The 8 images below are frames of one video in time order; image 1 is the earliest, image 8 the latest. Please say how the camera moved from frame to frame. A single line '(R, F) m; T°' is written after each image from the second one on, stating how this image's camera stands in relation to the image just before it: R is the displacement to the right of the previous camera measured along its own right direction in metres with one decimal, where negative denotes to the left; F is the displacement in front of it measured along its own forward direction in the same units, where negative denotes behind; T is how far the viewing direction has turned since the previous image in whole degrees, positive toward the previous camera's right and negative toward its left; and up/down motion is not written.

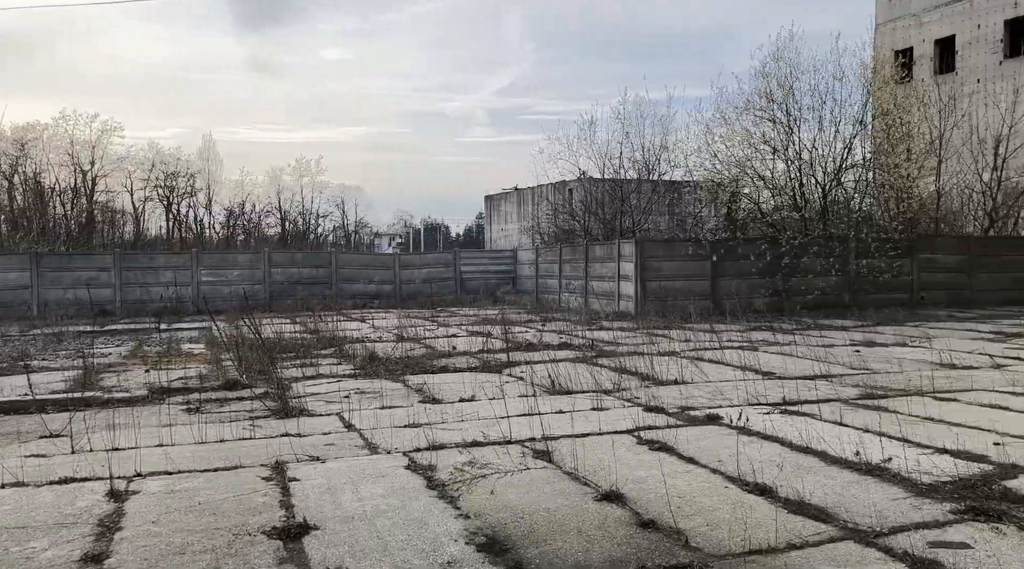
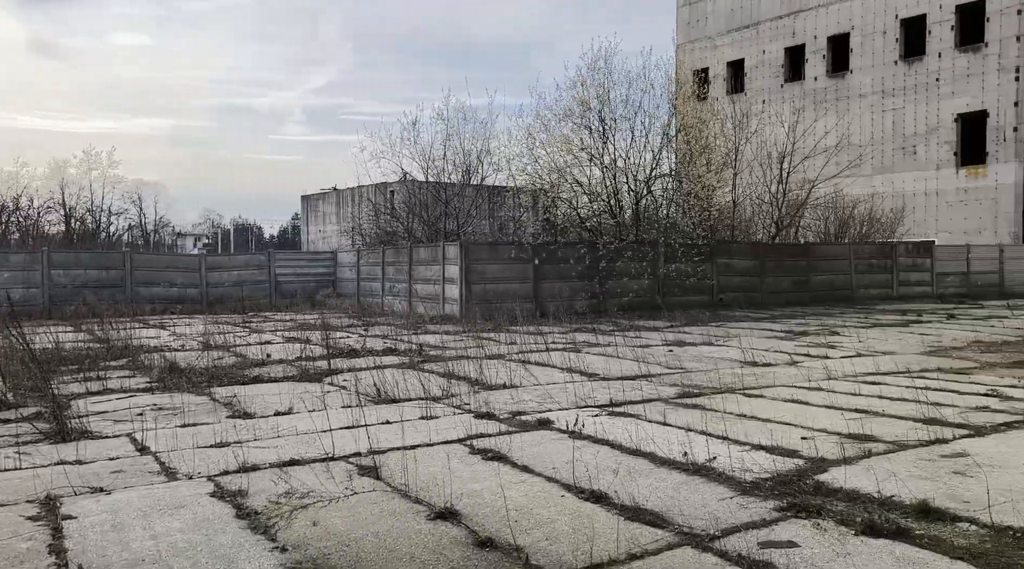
(0.0, +0.2) m; +11°
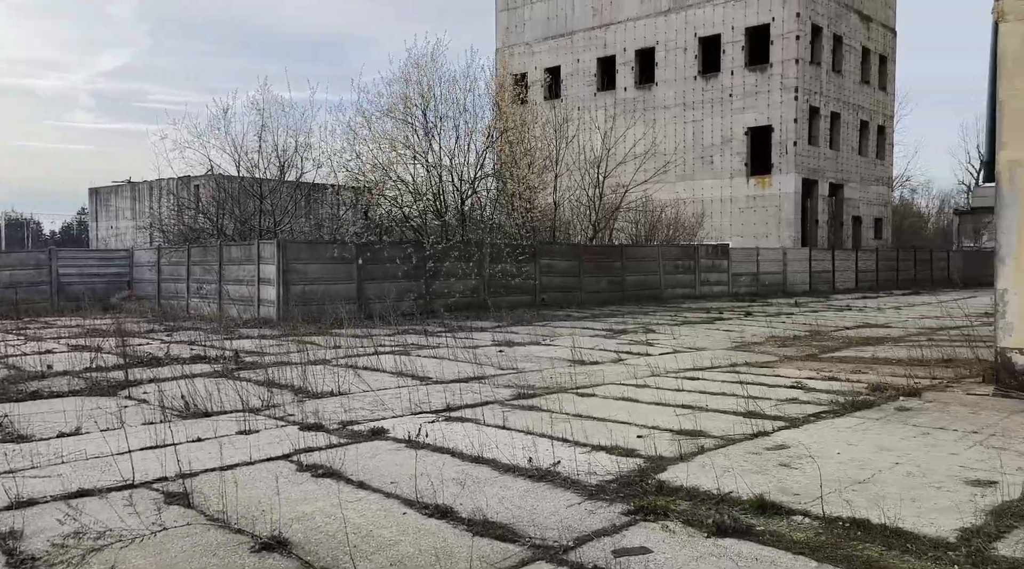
(0.0, +0.2) m; +11°
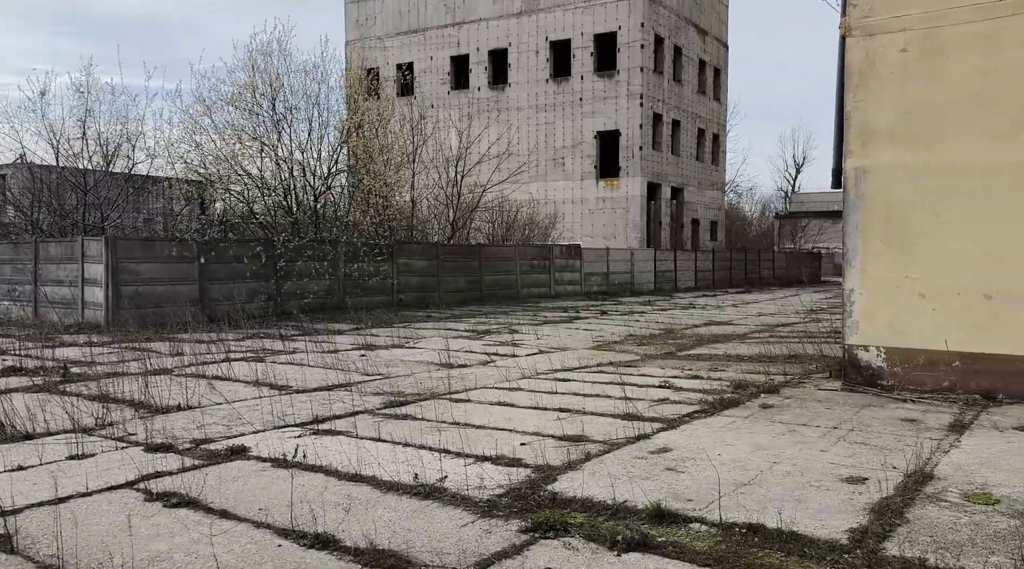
(-0.1, +0.3) m; +9°
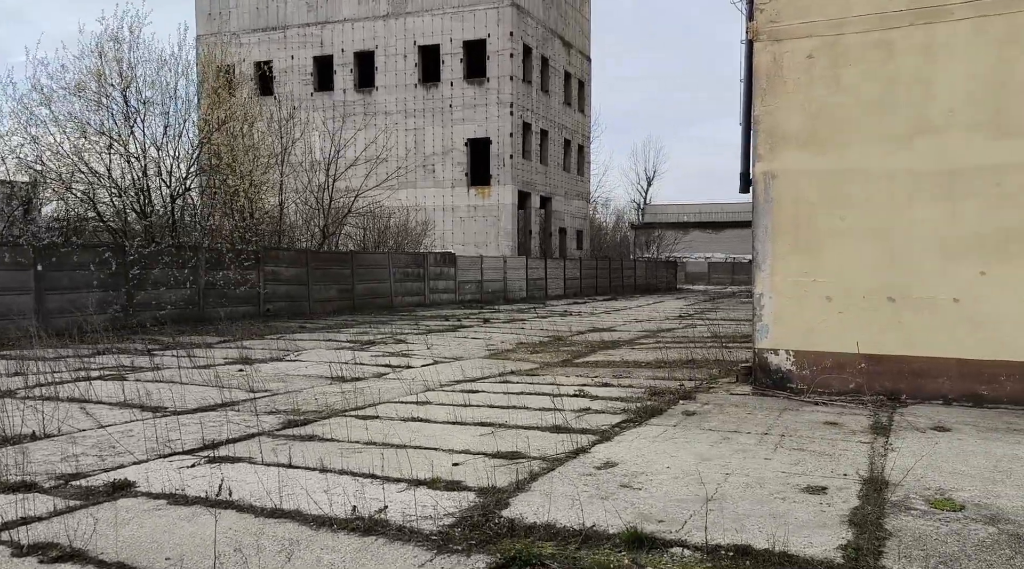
(-0.3, +0.5) m; +9°
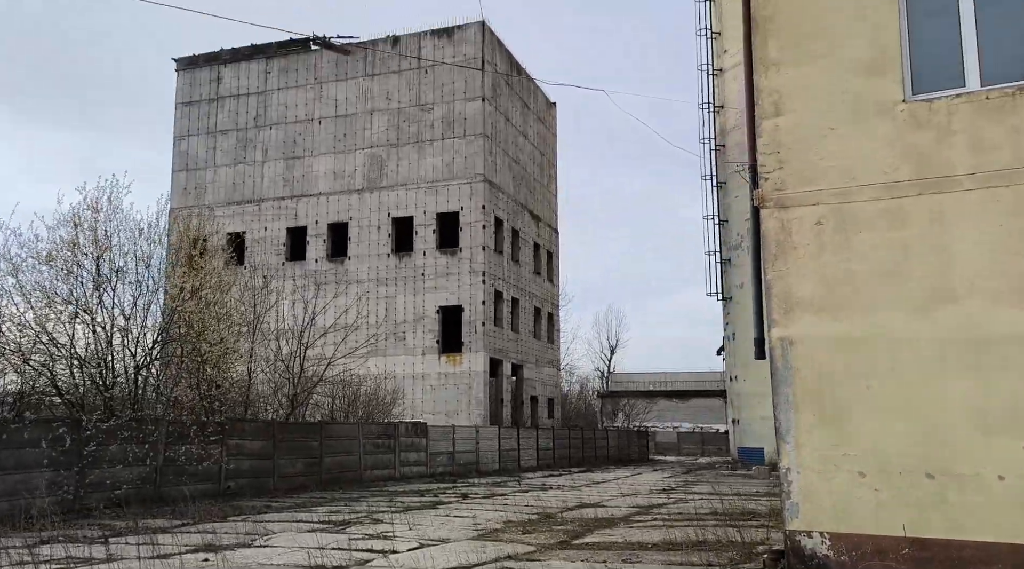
(-0.3, +0.5) m; +2°
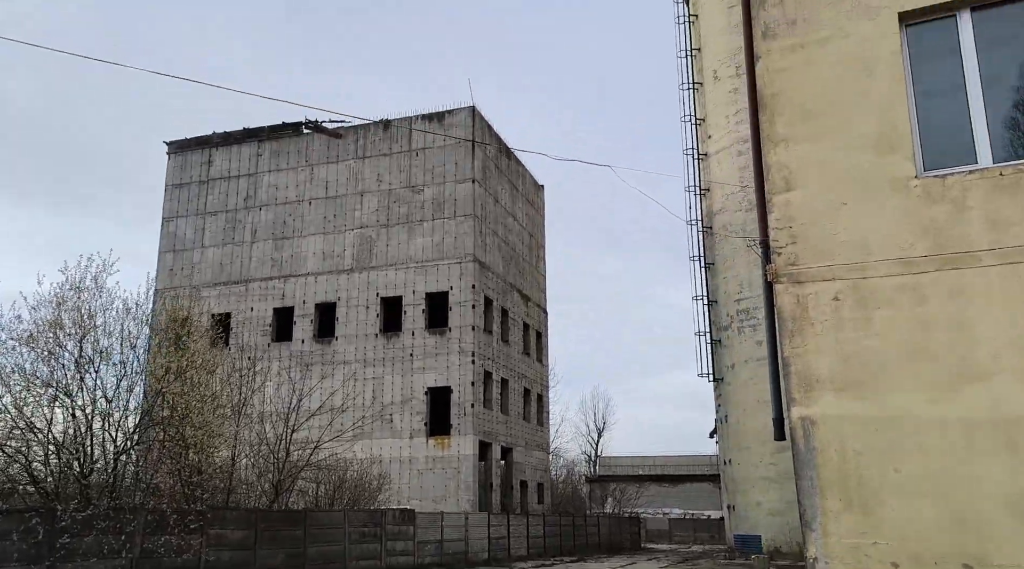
(-0.1, +0.3) m; +1°
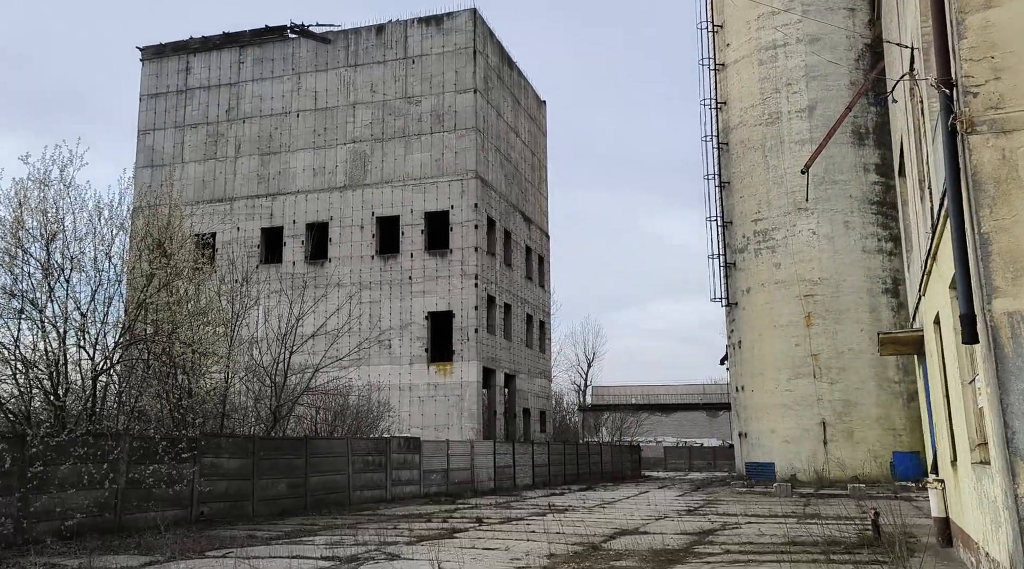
(-0.7, +1.8) m; +1°
